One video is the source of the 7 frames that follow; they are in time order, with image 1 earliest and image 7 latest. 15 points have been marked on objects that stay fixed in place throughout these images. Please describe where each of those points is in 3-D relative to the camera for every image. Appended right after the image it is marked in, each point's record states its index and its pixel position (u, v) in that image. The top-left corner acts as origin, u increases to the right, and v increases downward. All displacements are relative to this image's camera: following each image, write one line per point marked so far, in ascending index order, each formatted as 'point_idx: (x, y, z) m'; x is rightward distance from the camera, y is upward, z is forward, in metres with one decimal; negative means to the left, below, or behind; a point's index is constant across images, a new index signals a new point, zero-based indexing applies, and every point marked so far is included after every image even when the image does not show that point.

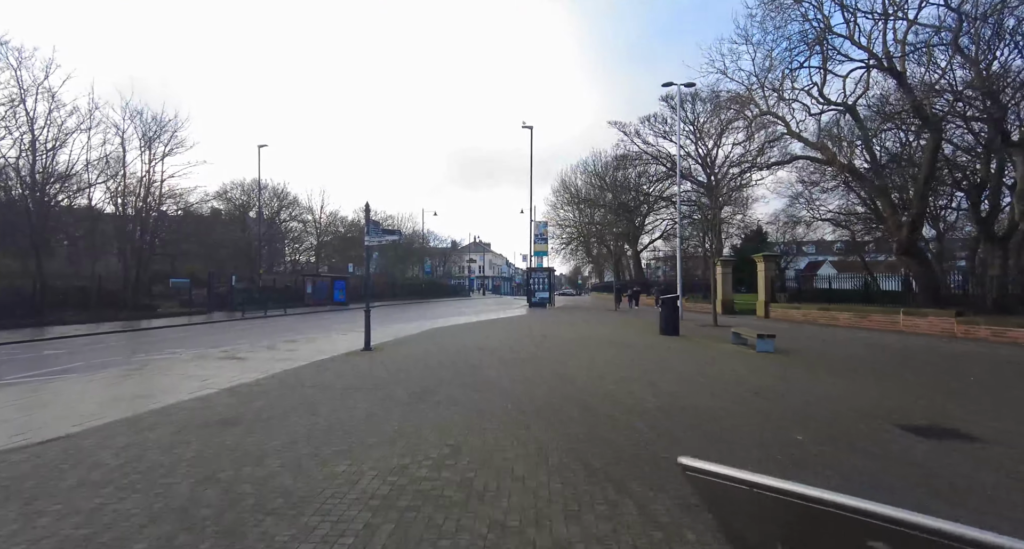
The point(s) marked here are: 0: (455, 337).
0: (-1.8, -2.0, +16.1) m
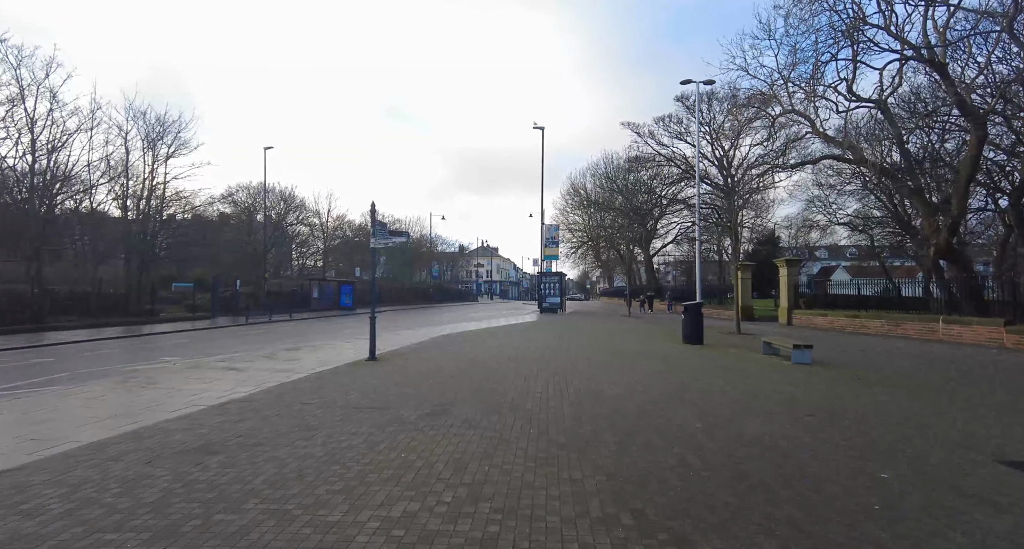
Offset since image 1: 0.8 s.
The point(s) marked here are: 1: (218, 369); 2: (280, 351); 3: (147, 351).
0: (-1.4, -2.2, +15.3) m
1: (-6.3, -2.0, +10.7) m
2: (-6.1, -2.0, +13.1) m
3: (-12.4, -2.6, +17.2) m
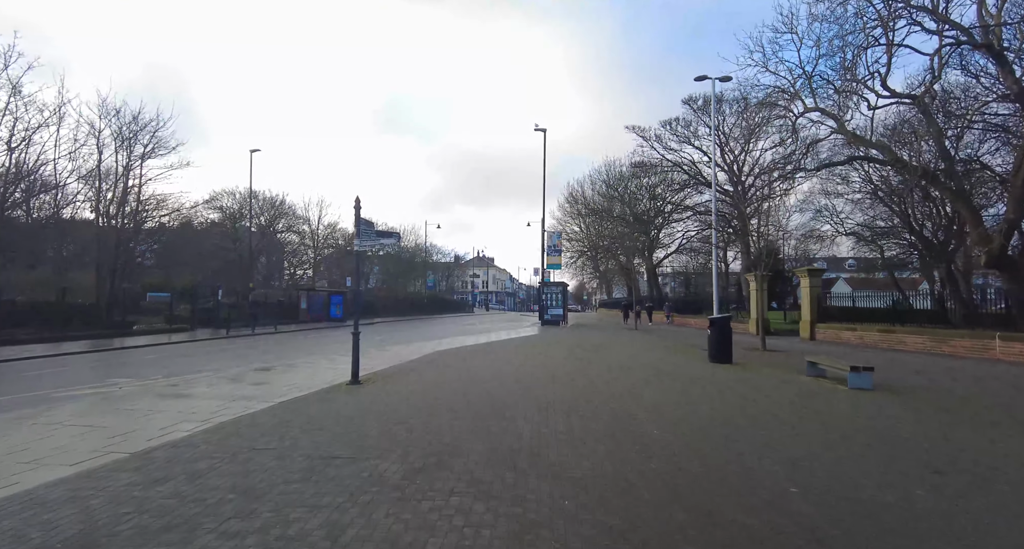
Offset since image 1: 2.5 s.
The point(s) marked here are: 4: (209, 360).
0: (-1.3, -2.4, +13.6) m
1: (-6.2, -2.2, +8.9) m
2: (-5.9, -2.2, +11.4) m
3: (-12.3, -2.9, +15.4) m
4: (-9.7, -2.8, +16.2) m
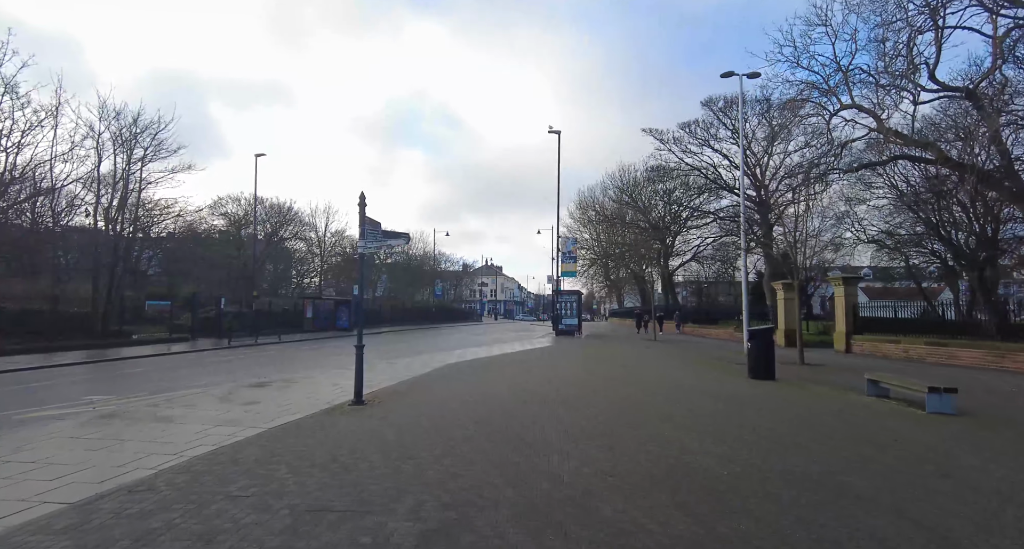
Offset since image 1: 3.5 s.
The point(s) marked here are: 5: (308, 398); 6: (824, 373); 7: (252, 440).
0: (-0.8, -2.6, +12.4) m
1: (-5.8, -2.2, +7.8) m
2: (-5.5, -2.4, +10.3) m
3: (-11.8, -3.1, +14.4) m
4: (-9.2, -3.0, +15.1) m
5: (-3.9, -2.4, +9.6) m
6: (+7.9, -2.5, +12.7) m
7: (-3.4, -2.1, +6.5) m
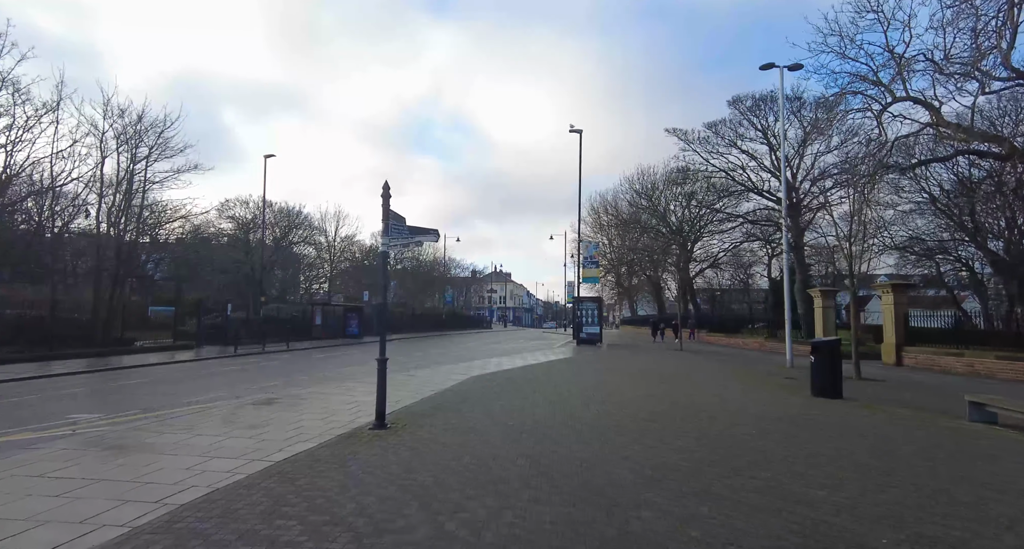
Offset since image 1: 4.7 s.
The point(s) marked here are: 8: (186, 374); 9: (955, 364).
0: (-0.1, -2.7, +11.1) m
1: (-5.1, -2.3, +6.6) m
2: (-4.8, -2.4, +9.1) m
3: (-11.0, -3.2, +13.2) m
4: (-8.4, -3.1, +14.0) m
5: (-3.2, -2.4, +8.4) m
6: (+8.6, -2.6, +11.4) m
7: (-2.7, -2.1, +5.3) m
8: (-12.3, -3.7, +18.9) m
9: (+13.6, -2.7, +15.6) m
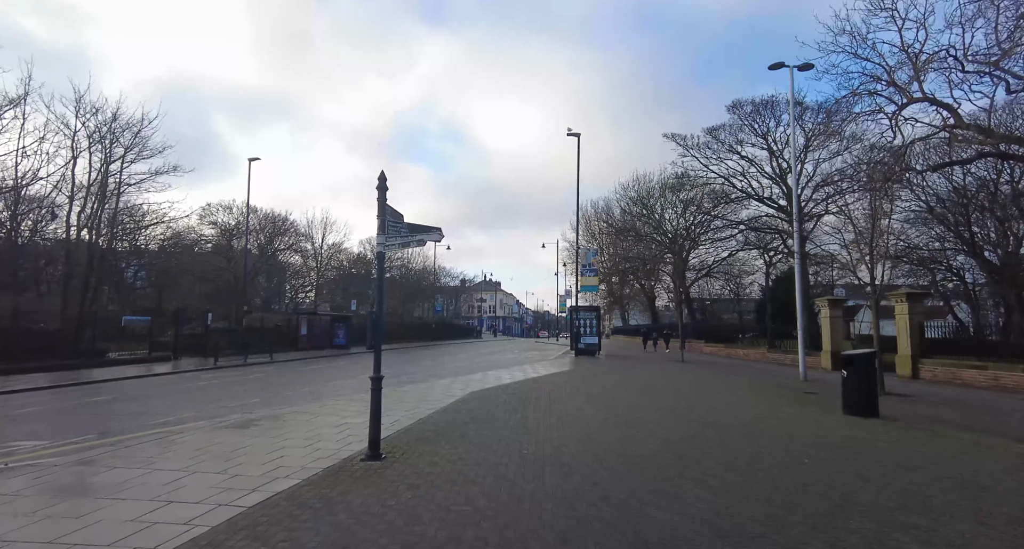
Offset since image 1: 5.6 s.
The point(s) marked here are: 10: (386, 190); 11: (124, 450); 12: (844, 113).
0: (0.0, -2.8, +10.1) m
1: (-4.8, -2.3, +5.5) m
2: (-4.6, -2.5, +7.9) m
3: (-10.9, -3.3, +11.9) m
4: (-8.3, -3.3, +12.7) m
5: (-3.0, -2.5, +7.3) m
6: (+8.7, -2.8, +10.5) m
7: (-2.4, -2.2, +4.2) m
8: (-12.4, -4.0, +17.6) m
9: (+13.7, -3.0, +14.9) m
10: (-1.7, +1.1, +6.8) m
11: (-5.5, -2.5, +7.2) m
12: (+12.6, +6.1, +19.0) m
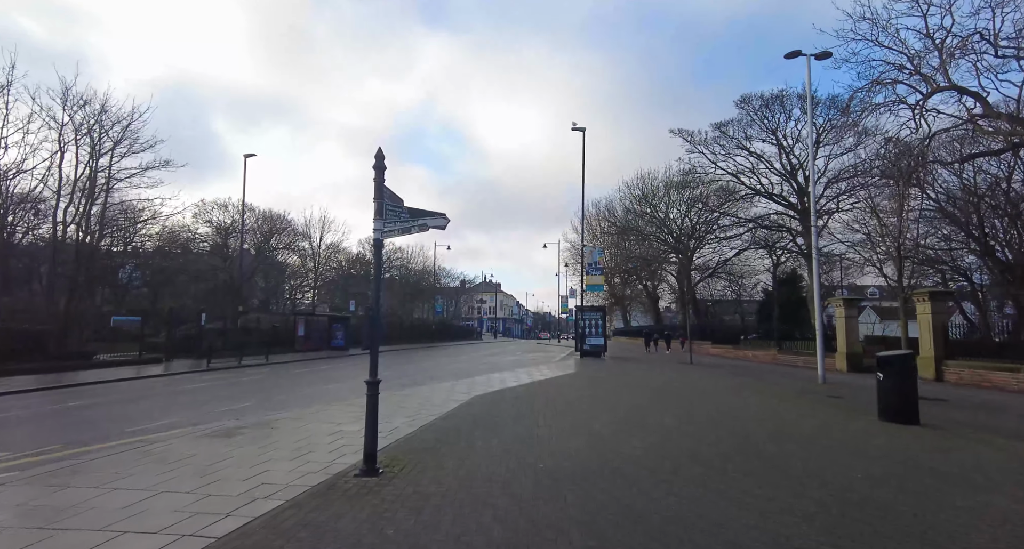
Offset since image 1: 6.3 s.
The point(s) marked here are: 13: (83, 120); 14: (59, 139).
0: (+0.2, -2.7, +9.3) m
1: (-4.7, -2.2, +4.7) m
2: (-4.5, -2.4, +7.2) m
3: (-10.8, -3.2, +11.2) m
4: (-8.2, -3.2, +12.0) m
5: (-2.9, -2.4, +6.6) m
6: (+8.9, -2.7, +9.8) m
7: (-2.3, -2.0, +3.4) m
8: (-12.2, -3.9, +16.8) m
9: (+13.8, -2.9, +14.1) m
10: (-1.5, +1.2, +6.0) m
11: (-5.3, -2.4, +6.4) m
12: (+12.7, +6.2, +18.3) m
13: (-16.7, +6.1, +19.7) m
14: (-17.3, +5.2, +19.3) m
